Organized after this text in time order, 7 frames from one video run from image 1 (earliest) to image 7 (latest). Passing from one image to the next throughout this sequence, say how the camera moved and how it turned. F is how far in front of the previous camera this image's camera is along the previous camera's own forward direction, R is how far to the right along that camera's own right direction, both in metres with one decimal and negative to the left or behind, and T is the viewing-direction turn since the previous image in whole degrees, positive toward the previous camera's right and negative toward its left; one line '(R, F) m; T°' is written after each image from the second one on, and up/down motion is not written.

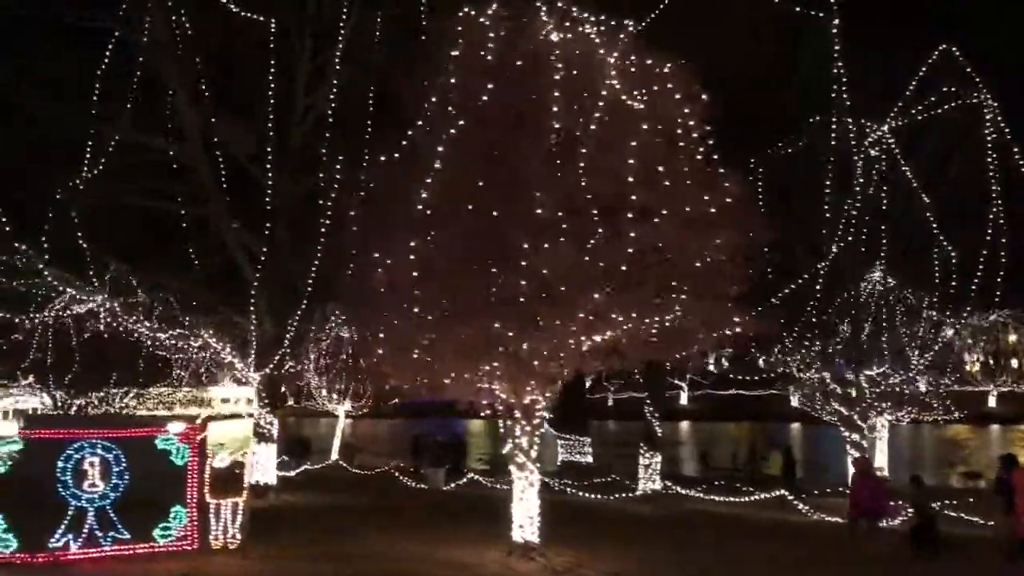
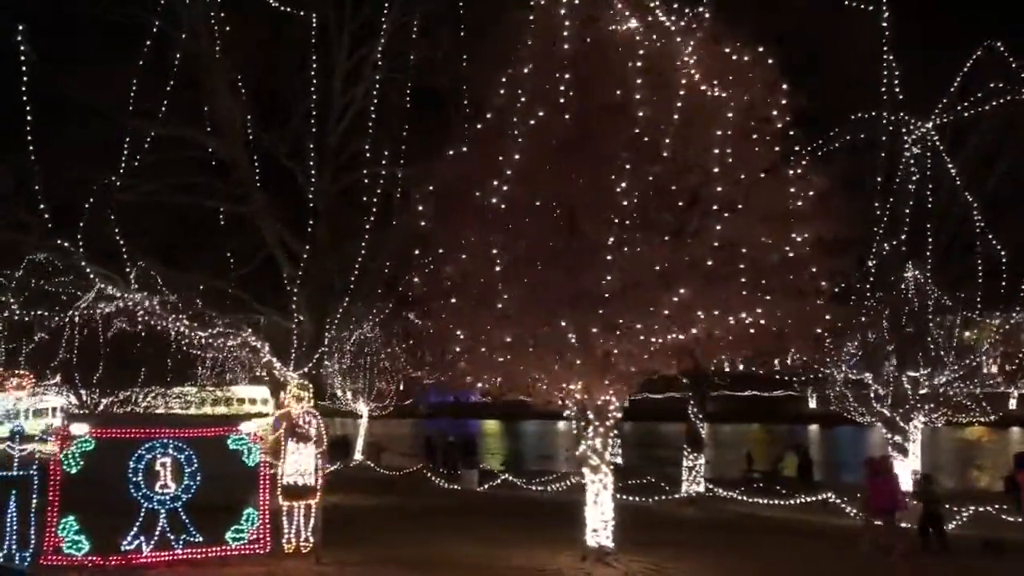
(-0.7, +0.4) m; -1°
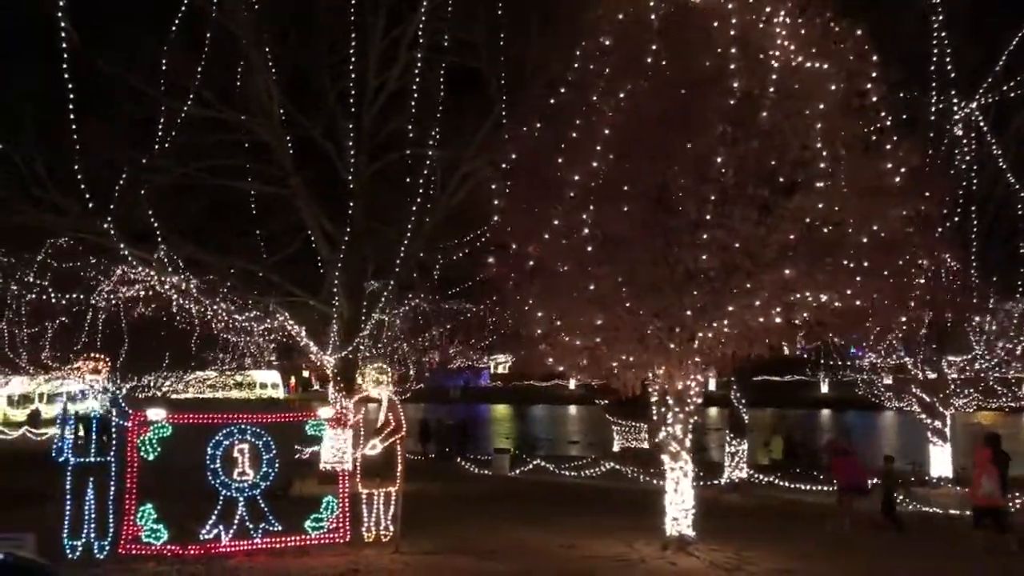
(-0.7, +0.4) m; 0°
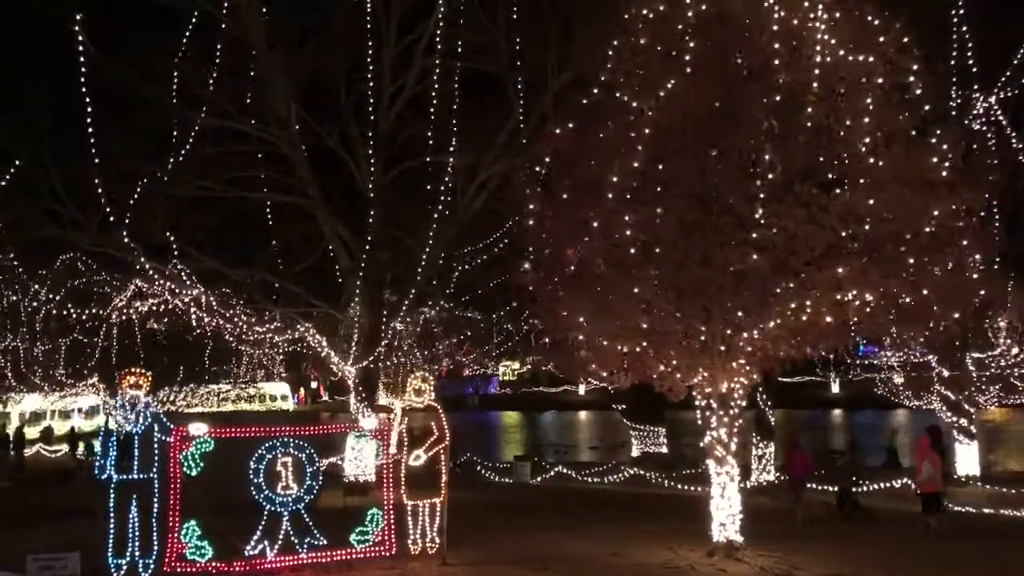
(-0.3, +0.2) m; 0°
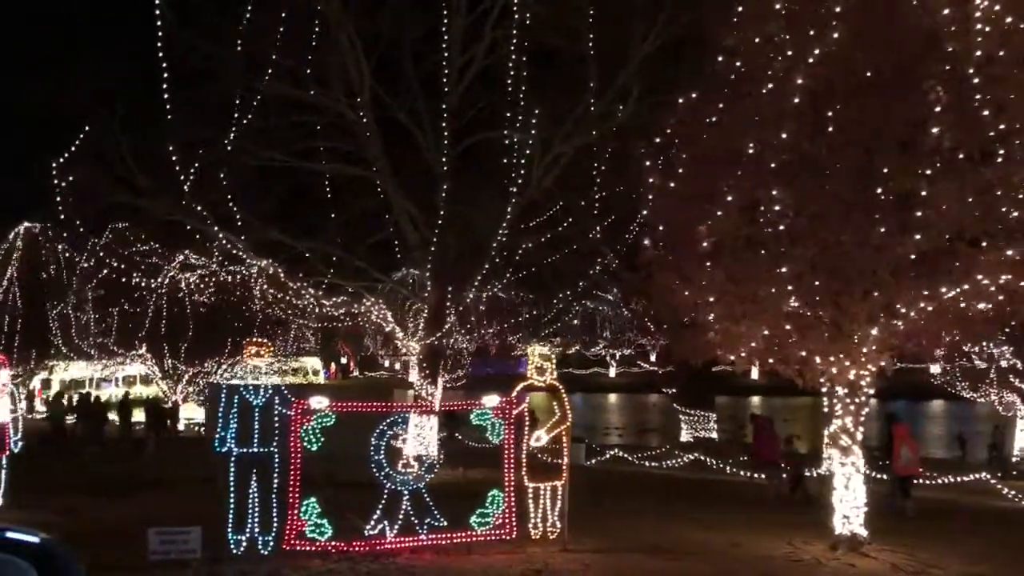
(-0.9, +0.5) m; -1°
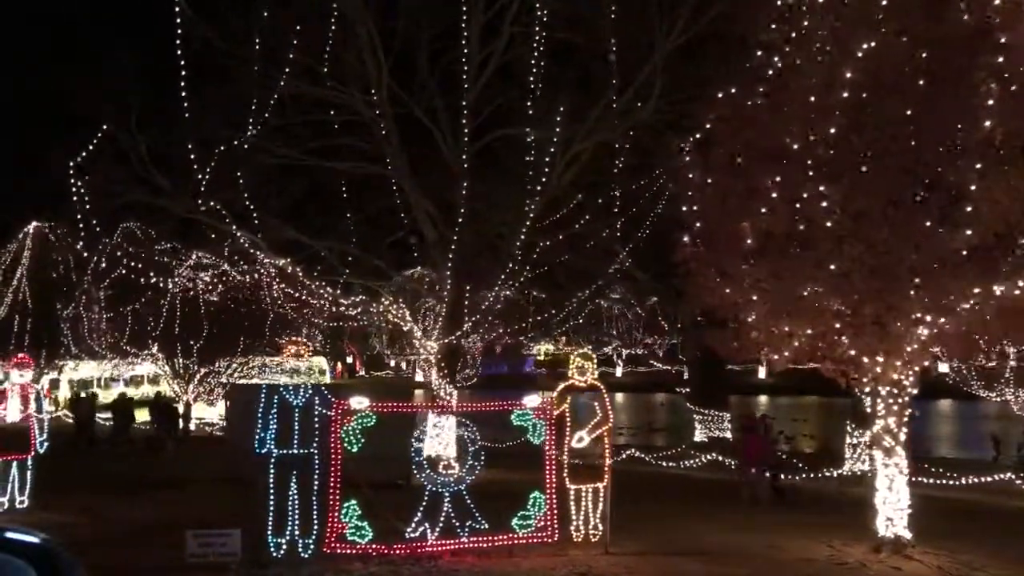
(-0.3, +0.2) m; 0°
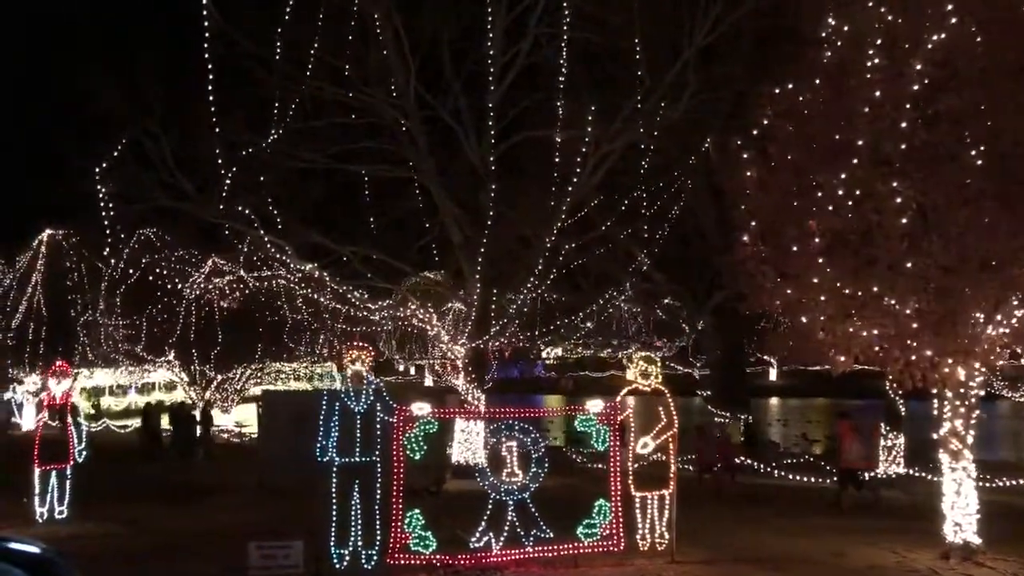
(-0.5, +0.3) m; 0°
